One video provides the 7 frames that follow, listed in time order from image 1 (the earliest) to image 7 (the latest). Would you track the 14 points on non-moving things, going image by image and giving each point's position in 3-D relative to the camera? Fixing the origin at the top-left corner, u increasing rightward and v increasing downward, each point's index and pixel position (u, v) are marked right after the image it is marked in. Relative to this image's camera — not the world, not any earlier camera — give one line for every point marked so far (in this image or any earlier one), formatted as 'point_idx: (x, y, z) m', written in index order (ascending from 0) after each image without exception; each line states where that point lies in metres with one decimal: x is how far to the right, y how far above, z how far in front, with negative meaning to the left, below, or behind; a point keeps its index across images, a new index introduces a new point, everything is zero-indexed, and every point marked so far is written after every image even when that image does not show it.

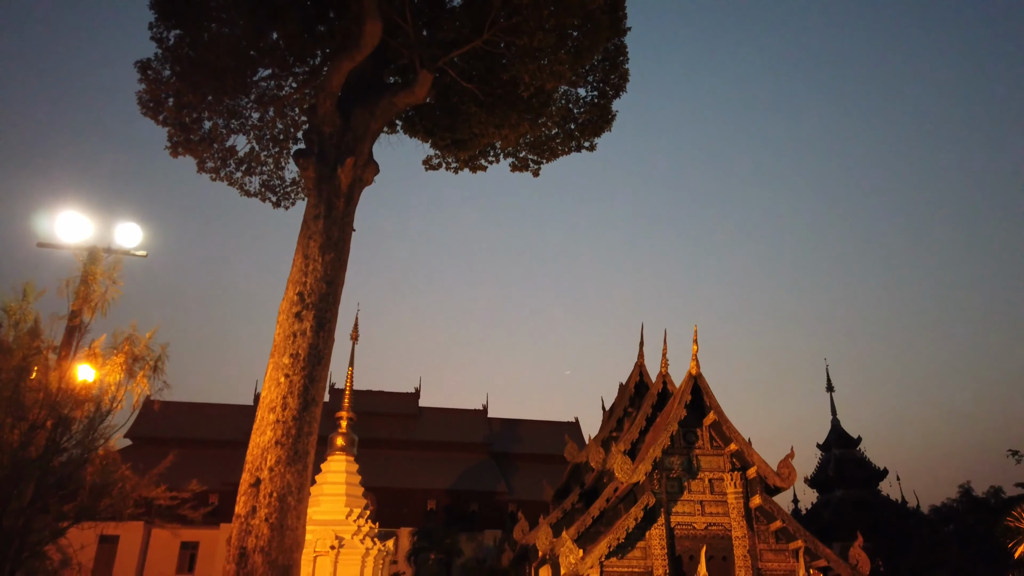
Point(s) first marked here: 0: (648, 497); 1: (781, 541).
0: (+2.6, -4.0, +14.4) m
1: (+5.2, -4.9, +14.6) m
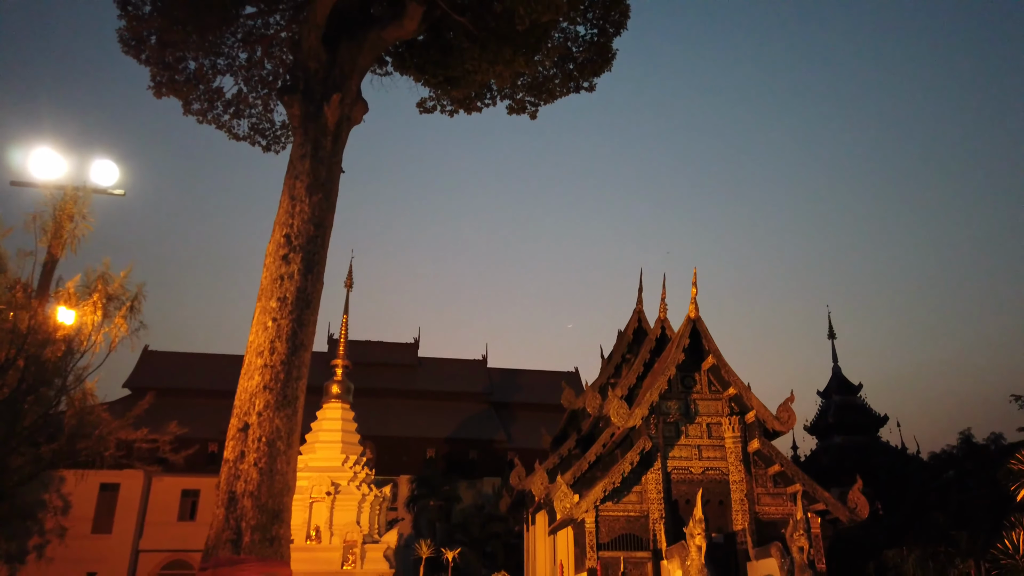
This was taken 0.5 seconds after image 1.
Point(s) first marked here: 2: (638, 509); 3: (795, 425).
0: (+2.5, -2.9, +14.2) m
1: (+5.1, -3.8, +14.4) m
2: (+2.3, -4.1, +14.1) m
3: (+5.3, -2.5, +14.1) m
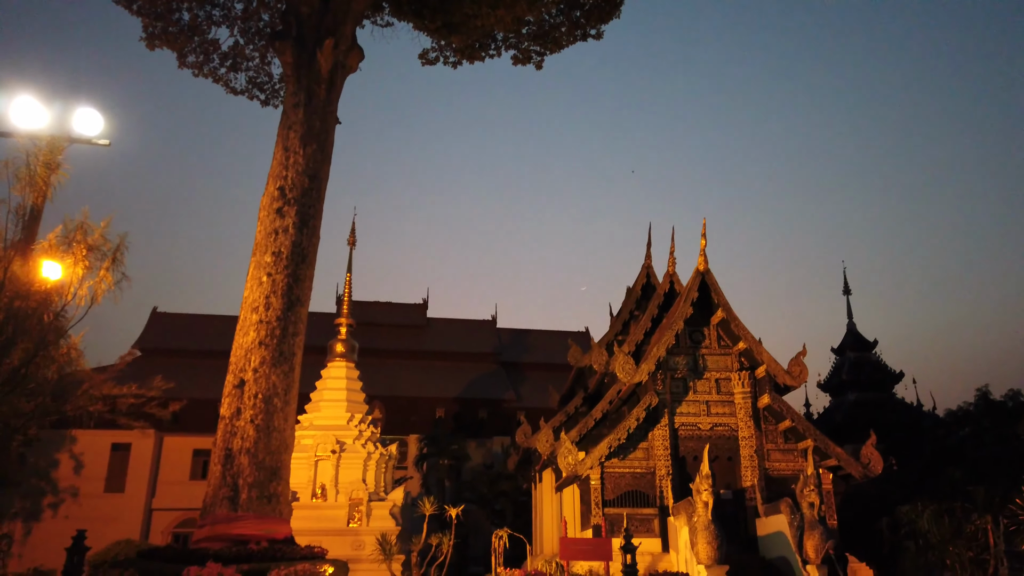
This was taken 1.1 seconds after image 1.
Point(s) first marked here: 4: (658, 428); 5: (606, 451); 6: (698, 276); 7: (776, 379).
0: (+2.5, -2.0, +13.8) m
1: (+5.1, -2.8, +14.1) m
2: (+2.4, -3.2, +13.8) m
3: (+5.3, -1.6, +13.7) m
4: (+2.7, -2.6, +14.0) m
5: (+1.7, -2.9, +13.5) m
6: (+3.6, +0.2, +14.5) m
7: (+4.9, -1.7, +14.1) m
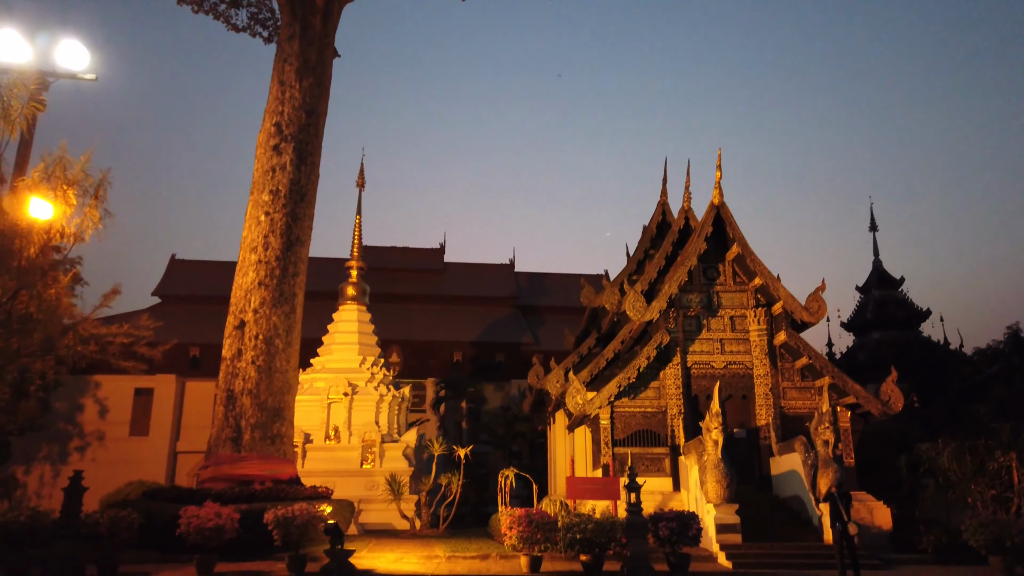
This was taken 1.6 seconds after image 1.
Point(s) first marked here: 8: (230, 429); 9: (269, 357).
0: (+2.6, -0.8, +13.4) m
1: (+5.3, -1.6, +13.7) m
2: (+2.6, -2.1, +13.5) m
3: (+5.4, -0.5, +13.2) m
4: (+2.8, -1.4, +13.6) m
5: (+1.8, -1.8, +13.2) m
6: (+3.7, +1.4, +13.9) m
7: (+5.0, -0.5, +13.6) m
8: (-4.3, -2.1, +11.5) m
9: (-3.8, -1.1, +11.9) m
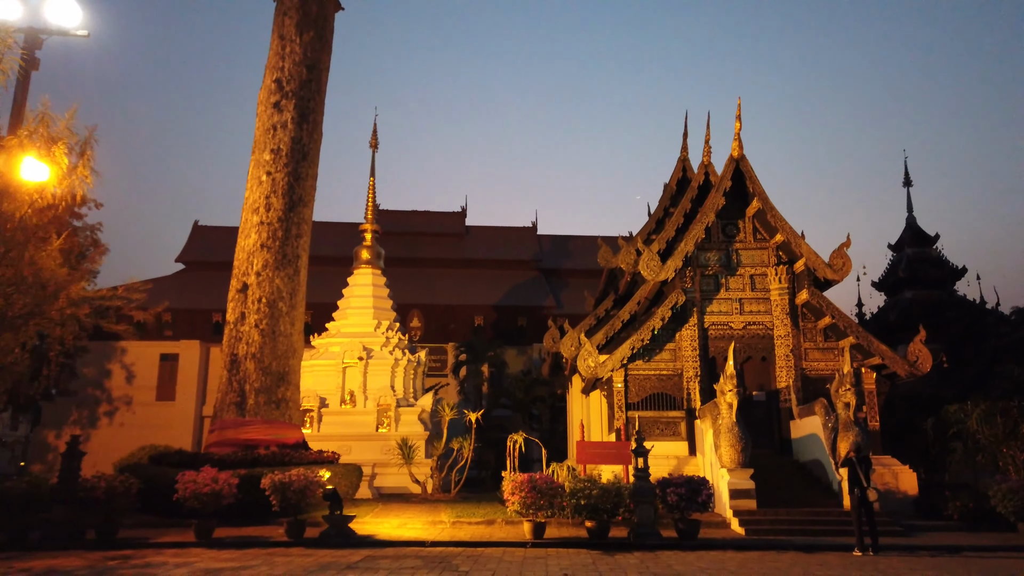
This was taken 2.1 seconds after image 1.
0: (+2.8, -0.1, +12.9) m
1: (+5.5, -0.9, +13.1) m
2: (+2.8, -1.4, +13.1) m
3: (+5.6, +0.3, +12.6) m
4: (+3.0, -0.7, +13.1) m
5: (+2.0, -1.1, +12.7) m
6: (+3.8, +2.2, +13.2) m
7: (+5.2, +0.3, +13.0) m
8: (-4.2, -1.6, +11.4) m
9: (-3.7, -0.5, +11.7) m
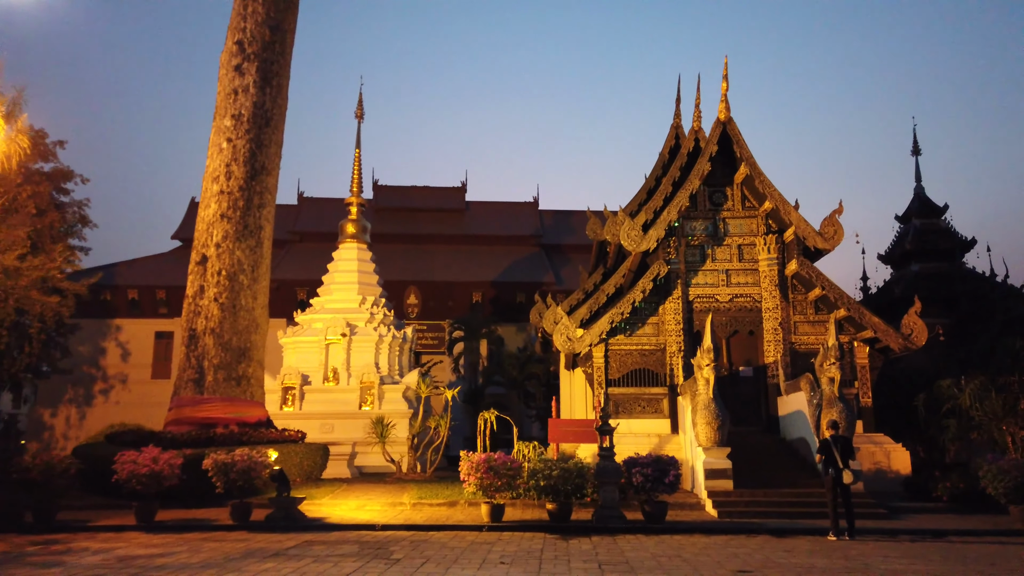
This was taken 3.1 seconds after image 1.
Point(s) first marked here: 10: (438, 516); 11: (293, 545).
0: (+2.4, +0.3, +12.3) m
1: (+5.1, -0.4, +12.5) m
2: (+2.3, -0.9, +12.5) m
3: (+5.2, +0.7, +11.9) m
4: (+2.6, -0.2, +12.5) m
5: (+1.5, -0.6, +12.2) m
6: (+3.4, +2.7, +12.5) m
7: (+4.8, +0.7, +12.3) m
8: (-4.6, -1.2, +10.9) m
9: (-4.1, -0.1, +11.2) m
10: (-0.9, -2.7, +9.0) m
11: (-2.0, -2.4, +7.0) m
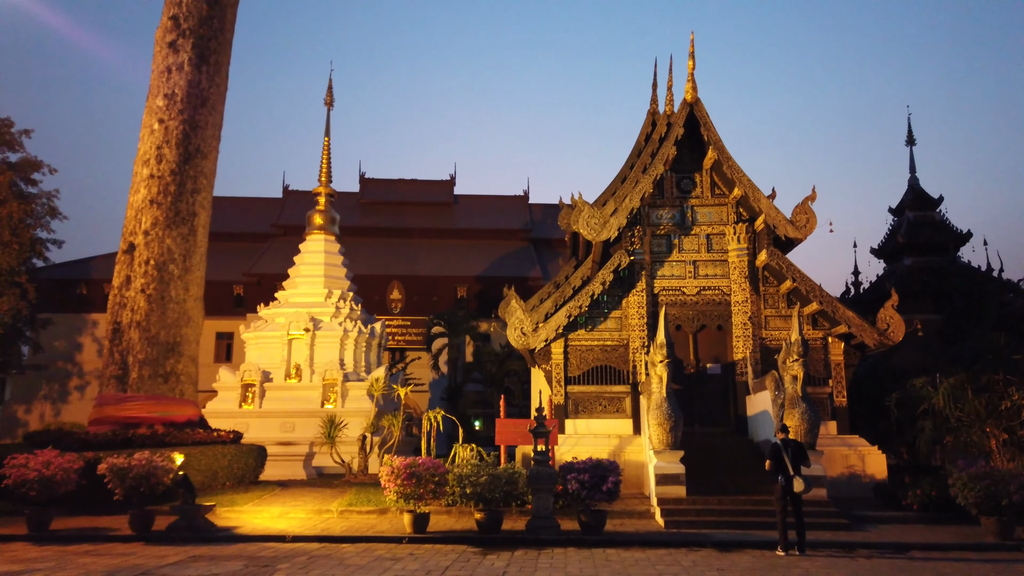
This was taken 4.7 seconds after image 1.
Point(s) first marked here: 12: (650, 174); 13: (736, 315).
0: (+1.7, +0.5, +11.6) m
1: (+4.3, -0.3, +11.7) m
2: (+1.6, -0.8, +11.8) m
3: (+4.4, +0.9, +11.1) m
4: (+1.9, -0.1, +11.8) m
5: (+0.8, -0.5, +11.4) m
6: (+2.7, +2.8, +11.8) m
7: (+4.0, +0.9, +11.5) m
8: (-5.3, -1.0, +10.2) m
9: (-4.9, 0.0, +10.5) m
10: (-1.6, -2.6, +8.3) m
11: (-2.8, -2.3, +6.3) m
12: (+2.1, +1.8, +11.7) m
13: (+3.4, -0.4, +11.6) m
